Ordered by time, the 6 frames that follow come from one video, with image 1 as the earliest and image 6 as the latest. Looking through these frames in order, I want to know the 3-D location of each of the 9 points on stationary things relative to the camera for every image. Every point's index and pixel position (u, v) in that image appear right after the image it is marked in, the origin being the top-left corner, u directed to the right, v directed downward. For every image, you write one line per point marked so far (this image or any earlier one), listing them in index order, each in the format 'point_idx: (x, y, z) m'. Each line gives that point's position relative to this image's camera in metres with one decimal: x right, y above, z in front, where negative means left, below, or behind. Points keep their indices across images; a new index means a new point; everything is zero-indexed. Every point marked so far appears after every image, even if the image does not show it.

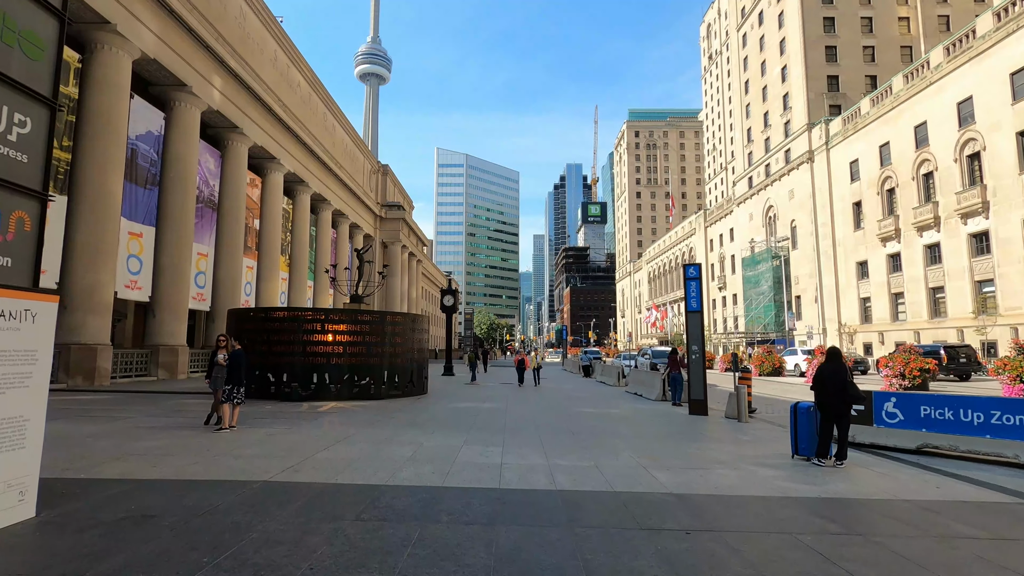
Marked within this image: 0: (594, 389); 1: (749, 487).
0: (+3.0, -3.8, +19.8) m
1: (+2.6, -2.2, +5.7) m
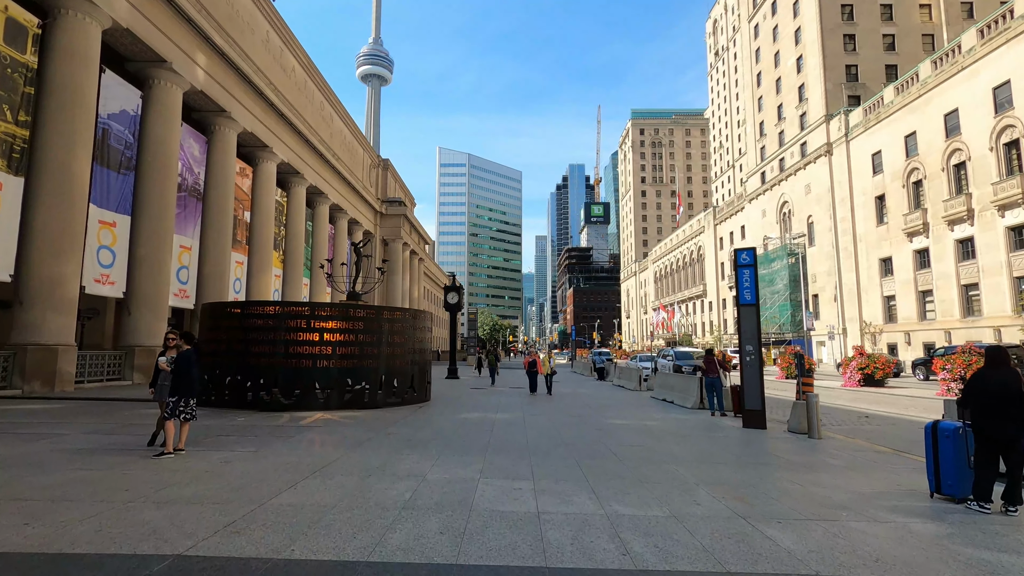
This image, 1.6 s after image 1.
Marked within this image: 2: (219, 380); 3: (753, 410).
0: (+3.4, -3.6, +17.8) m
1: (+2.9, -1.9, +3.8) m
2: (-6.6, -2.1, +11.9) m
3: (+4.7, -2.4, +10.2) m
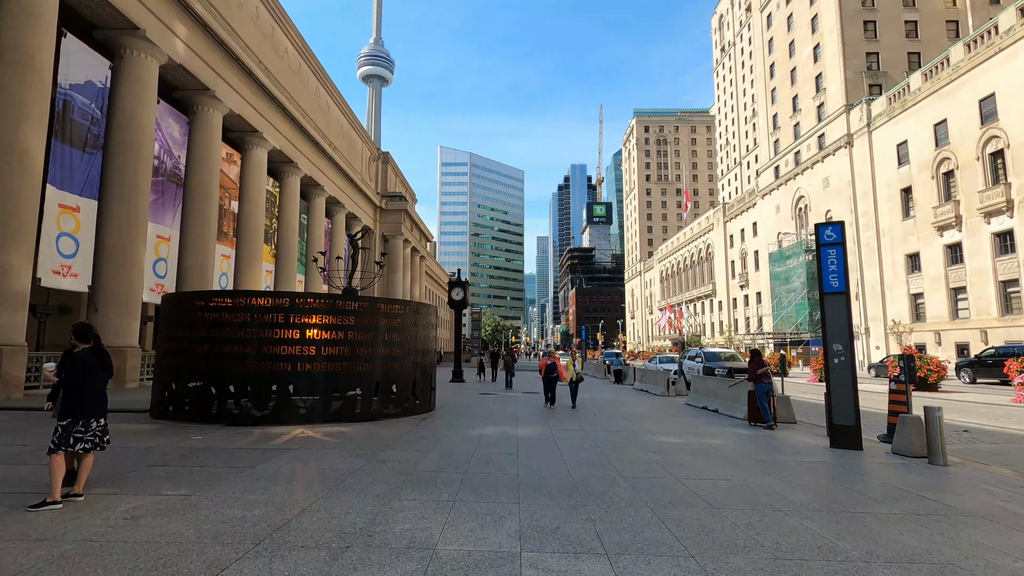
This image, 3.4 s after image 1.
0: (+3.8, -3.4, +15.7) m
1: (+3.4, -1.7, +1.6) m
2: (-6.2, -1.8, +9.8) m
3: (+5.1, -2.1, +8.1) m
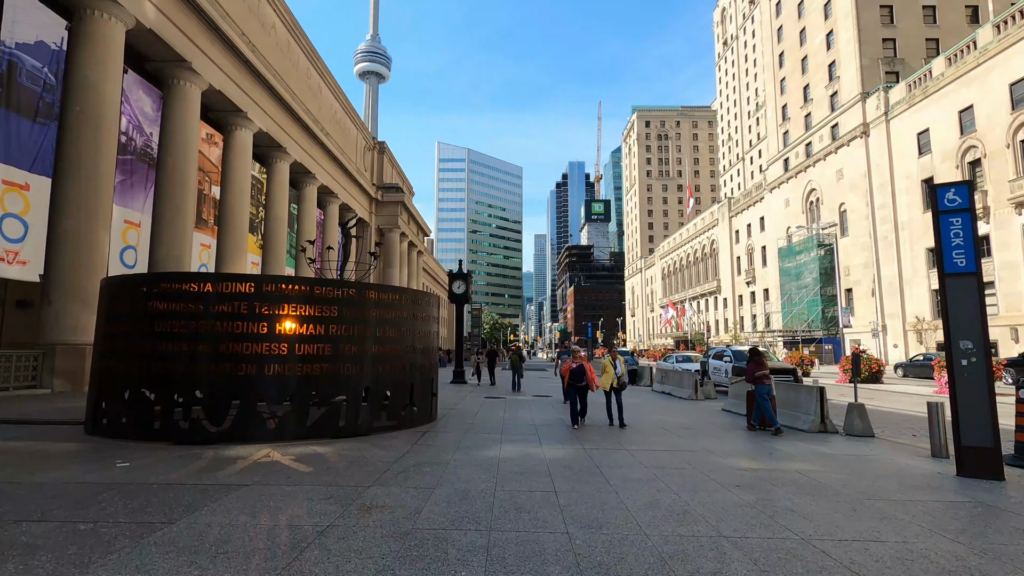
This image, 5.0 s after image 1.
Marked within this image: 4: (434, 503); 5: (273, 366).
0: (+4.1, -3.1, +13.8) m
1: (+3.7, -1.4, -0.3) m
2: (-5.8, -1.6, +7.8) m
3: (+5.4, -1.9, +6.2) m
4: (-0.7, -1.9, +4.8) m
5: (-3.5, -1.1, +7.7) m
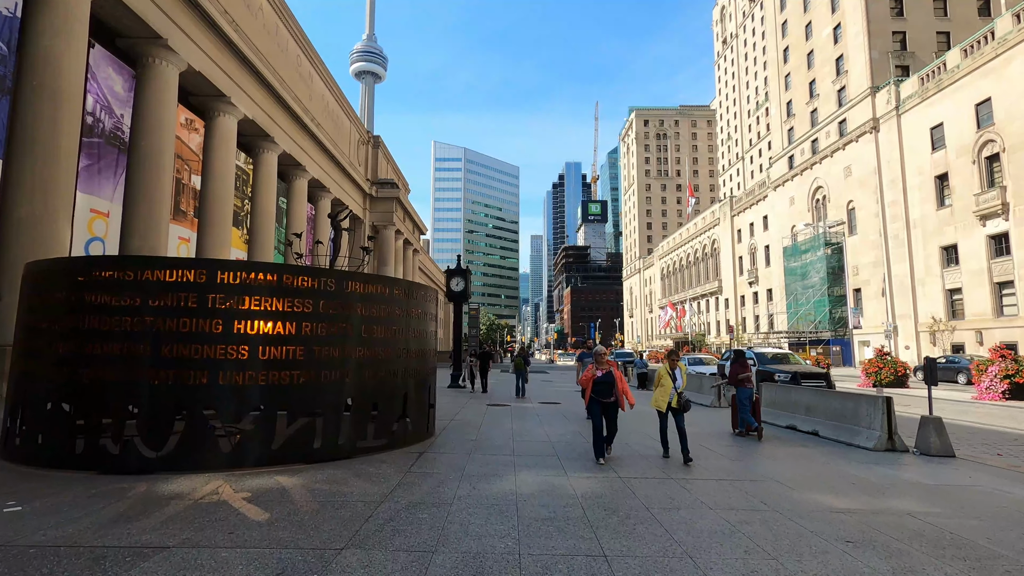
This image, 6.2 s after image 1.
0: (+4.3, -3.0, +12.3) m
1: (+4.0, -1.3, -1.8) m
2: (-5.6, -1.4, +6.3) m
3: (+5.6, -1.7, +4.7) m
4: (-0.5, -1.8, +3.3) m
5: (-3.3, -1.0, +6.2) m
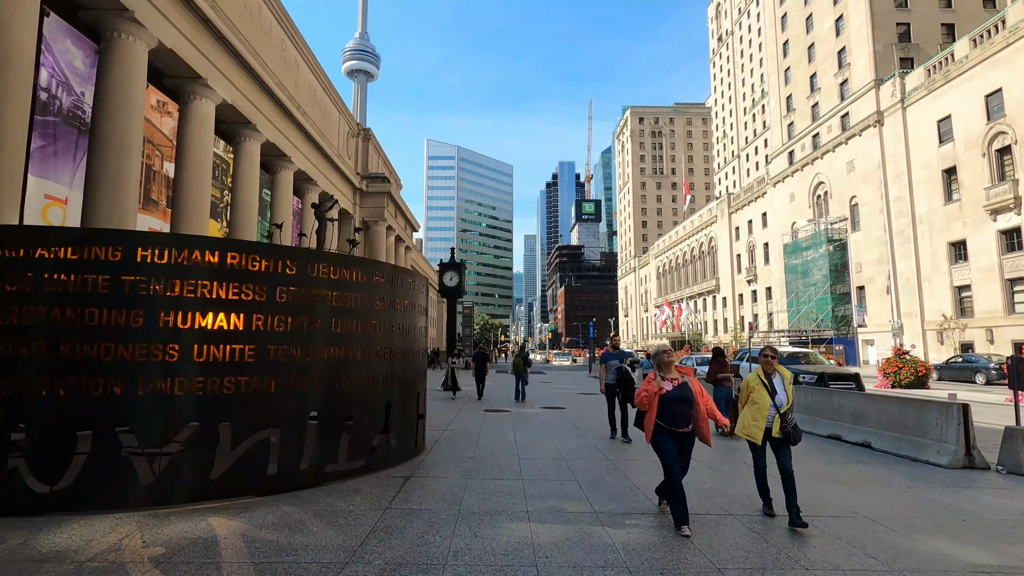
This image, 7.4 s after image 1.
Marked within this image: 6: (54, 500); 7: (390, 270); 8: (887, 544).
0: (+4.3, -2.8, +10.9) m
1: (+4.2, -1.1, -3.1) m
2: (-5.5, -1.2, +4.8) m
3: (+5.7, -1.6, +3.4) m
4: (-0.3, -1.6, +1.9) m
5: (-3.2, -0.8, +4.8) m
6: (-3.8, -1.8, +4.5) m
7: (-1.5, +0.2, +6.7) m
8: (+2.8, -1.9, +4.1) m
